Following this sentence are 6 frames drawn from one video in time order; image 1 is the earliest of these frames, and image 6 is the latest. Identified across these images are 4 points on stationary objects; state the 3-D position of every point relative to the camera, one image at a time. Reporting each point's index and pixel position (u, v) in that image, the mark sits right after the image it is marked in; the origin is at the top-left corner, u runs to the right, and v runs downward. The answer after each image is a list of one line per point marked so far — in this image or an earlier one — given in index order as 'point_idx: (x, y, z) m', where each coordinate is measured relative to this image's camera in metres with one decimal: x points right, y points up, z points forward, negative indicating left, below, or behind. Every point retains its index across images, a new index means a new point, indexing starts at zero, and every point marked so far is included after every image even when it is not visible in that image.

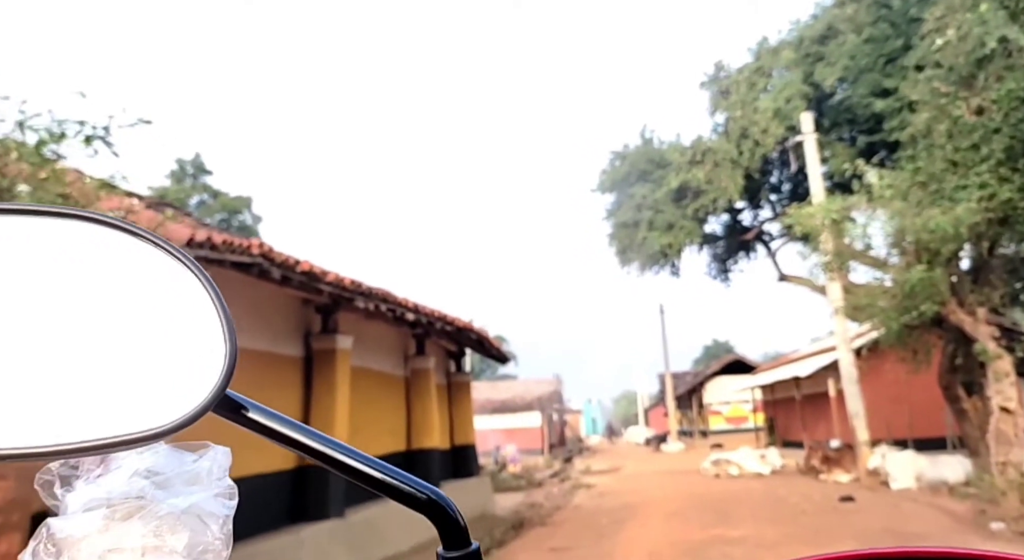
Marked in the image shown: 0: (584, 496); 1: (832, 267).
0: (+1.3, -3.8, +12.4) m
1: (+4.0, +0.2, +9.0) m
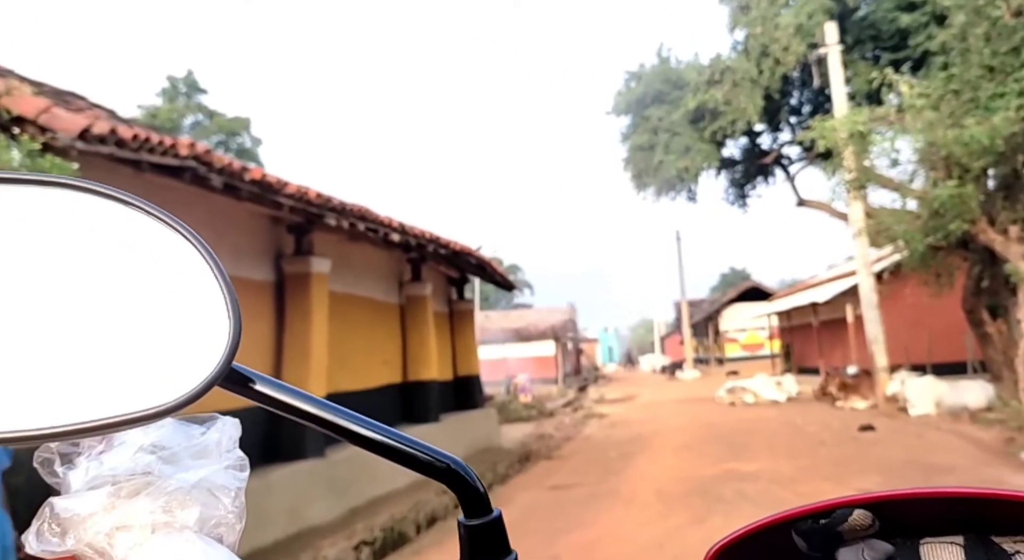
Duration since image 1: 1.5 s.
0: (+1.5, -2.5, +12.2) m
1: (+4.0, +1.1, +8.4) m
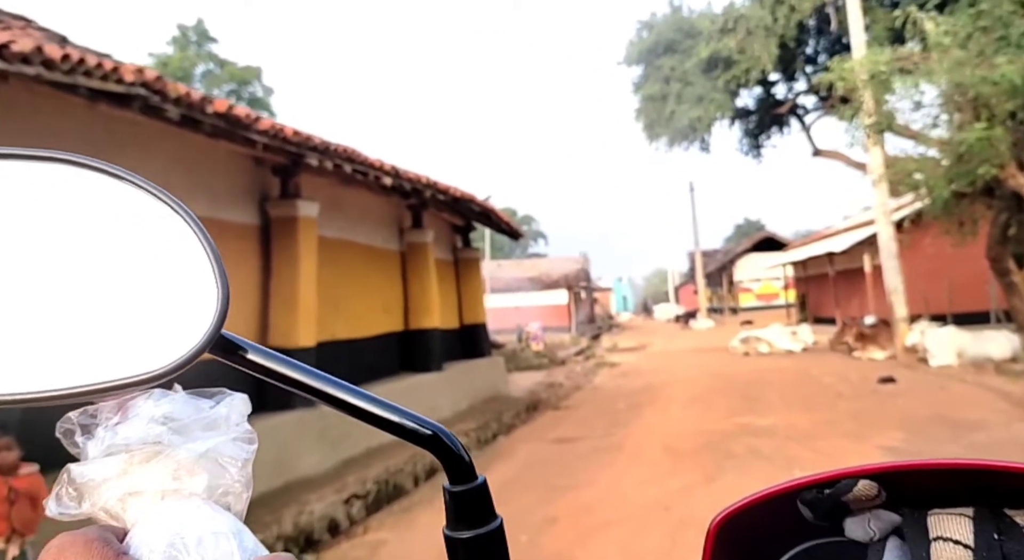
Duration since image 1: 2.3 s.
0: (+1.6, -1.6, +12.0) m
1: (+4.1, +1.7, +7.9) m
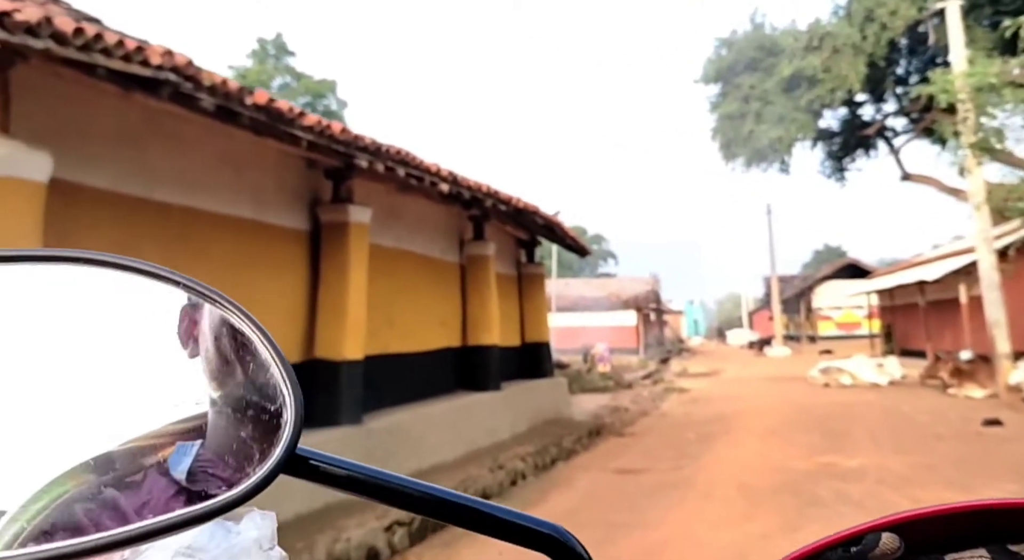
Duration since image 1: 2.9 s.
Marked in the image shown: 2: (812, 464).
0: (+2.6, -2.0, +11.5) m
1: (+4.8, +1.4, +7.3) m
2: (+2.0, -1.2, +4.7) m
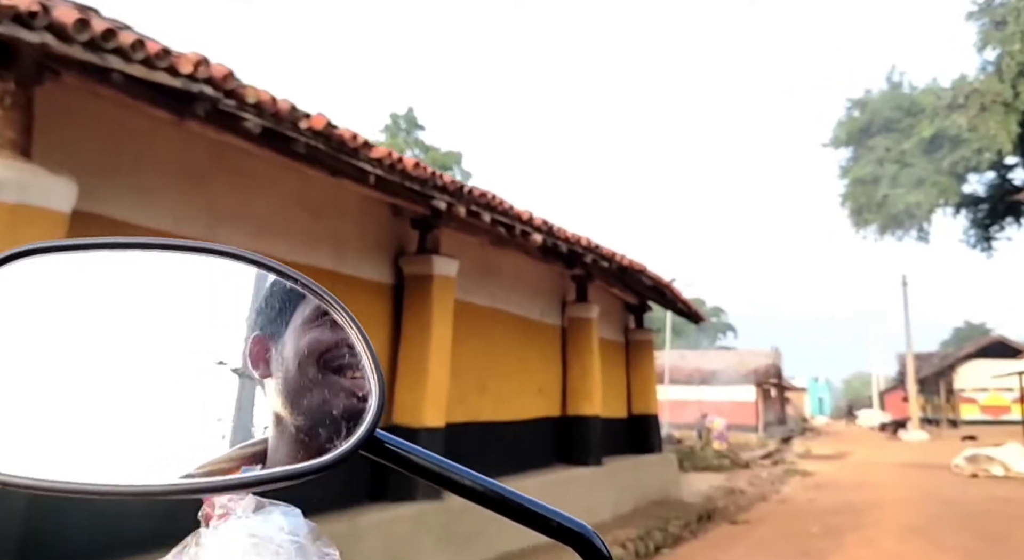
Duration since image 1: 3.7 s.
0: (+4.2, -3.0, +10.5) m
1: (+5.8, +0.7, +6.2) m
2: (+2.6, -1.7, +4.0) m
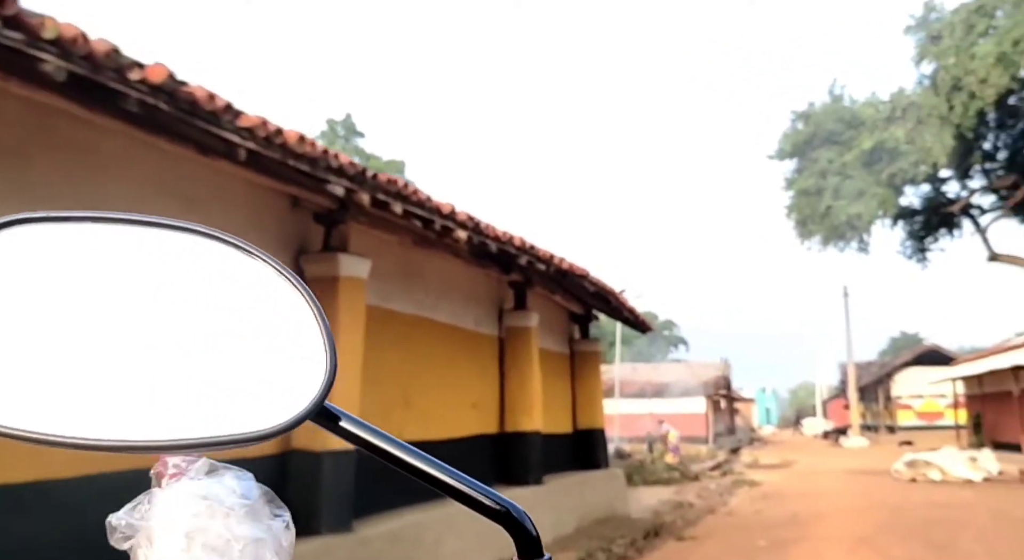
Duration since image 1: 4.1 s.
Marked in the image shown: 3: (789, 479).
0: (+3.4, -3.2, +10.3) m
1: (+5.3, +0.6, +6.3) m
2: (+2.2, -1.7, +3.8) m
3: (+5.0, -3.6, +12.9) m
